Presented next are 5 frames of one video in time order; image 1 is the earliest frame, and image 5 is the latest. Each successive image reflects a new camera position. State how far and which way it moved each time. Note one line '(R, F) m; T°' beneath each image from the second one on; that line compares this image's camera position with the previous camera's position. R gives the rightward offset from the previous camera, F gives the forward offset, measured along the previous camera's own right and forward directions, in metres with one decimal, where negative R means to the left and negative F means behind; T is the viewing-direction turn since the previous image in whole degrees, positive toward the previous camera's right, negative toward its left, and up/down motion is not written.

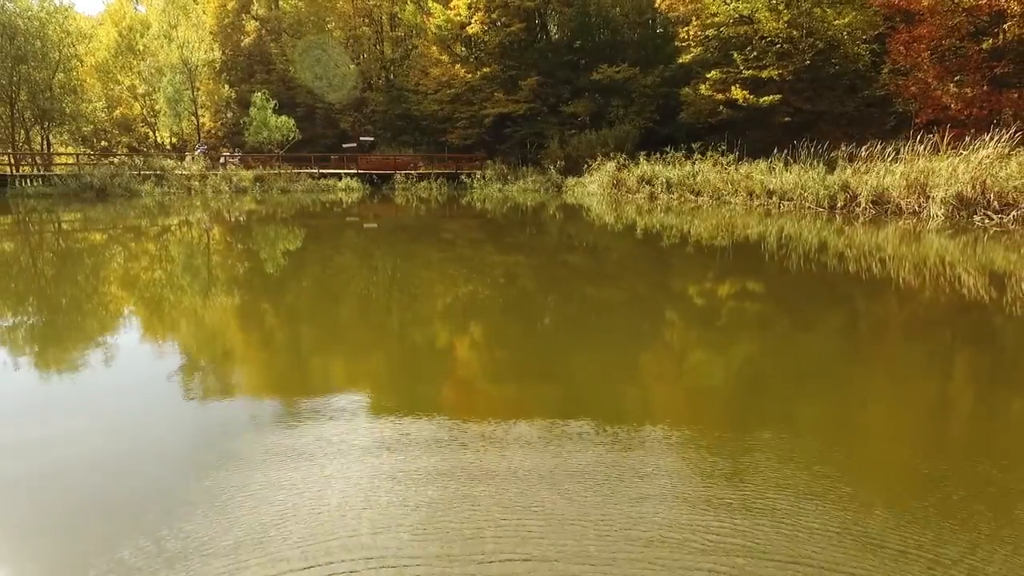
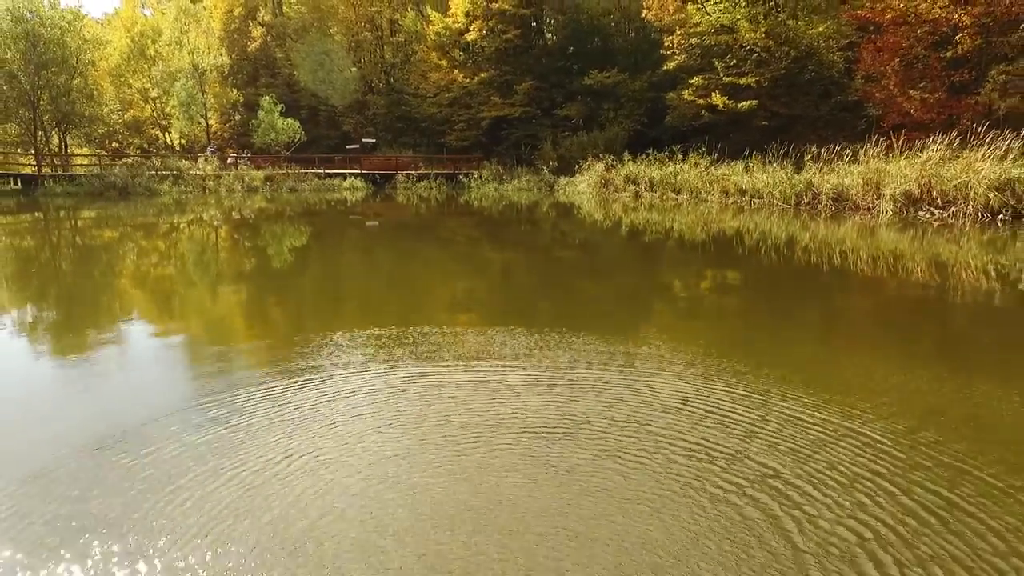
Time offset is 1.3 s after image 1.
(+0.1, -1.0) m; 0°
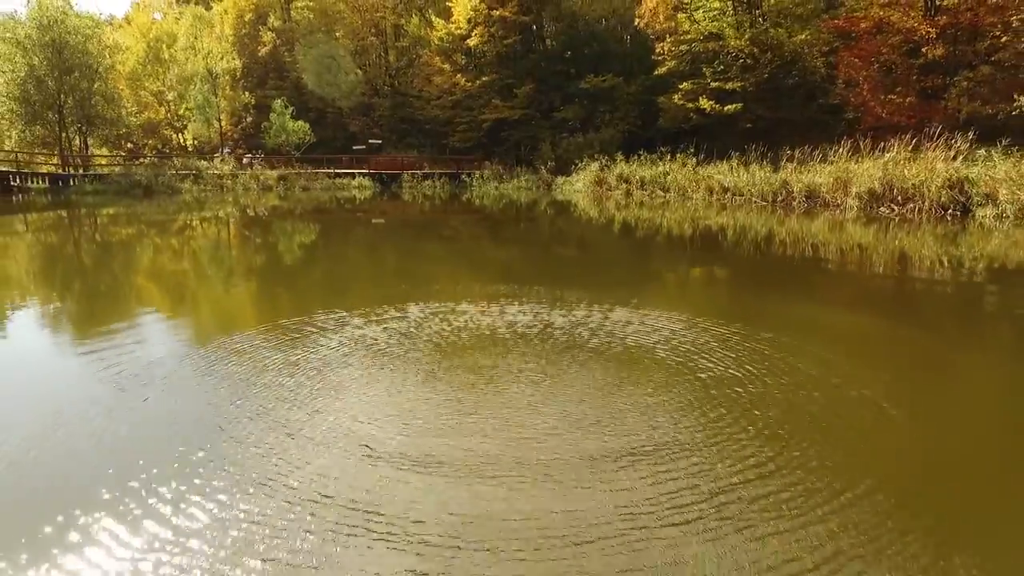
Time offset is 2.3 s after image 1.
(0.0, -1.0) m; 0°
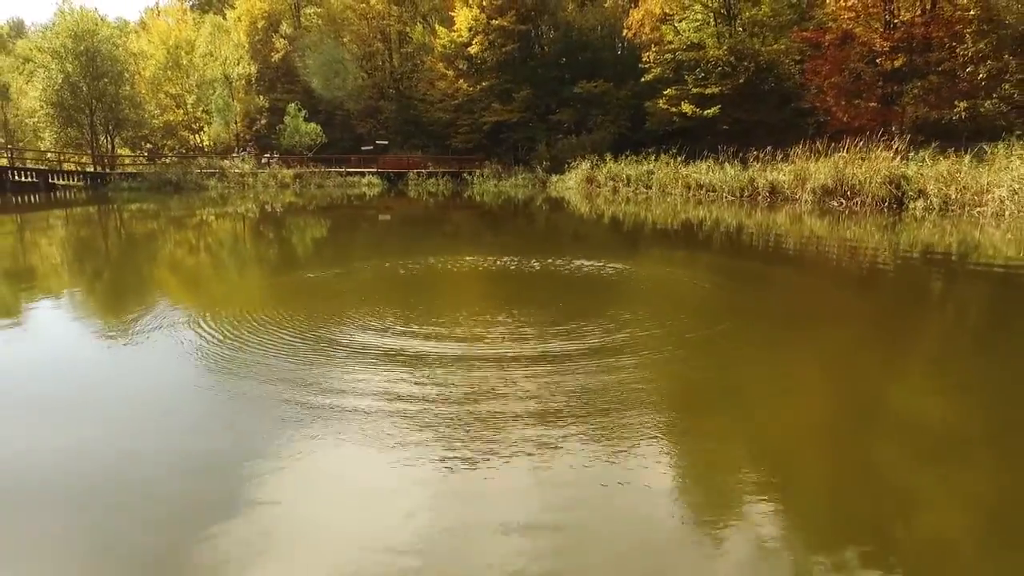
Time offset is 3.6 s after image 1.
(+0.1, -1.5) m; 0°
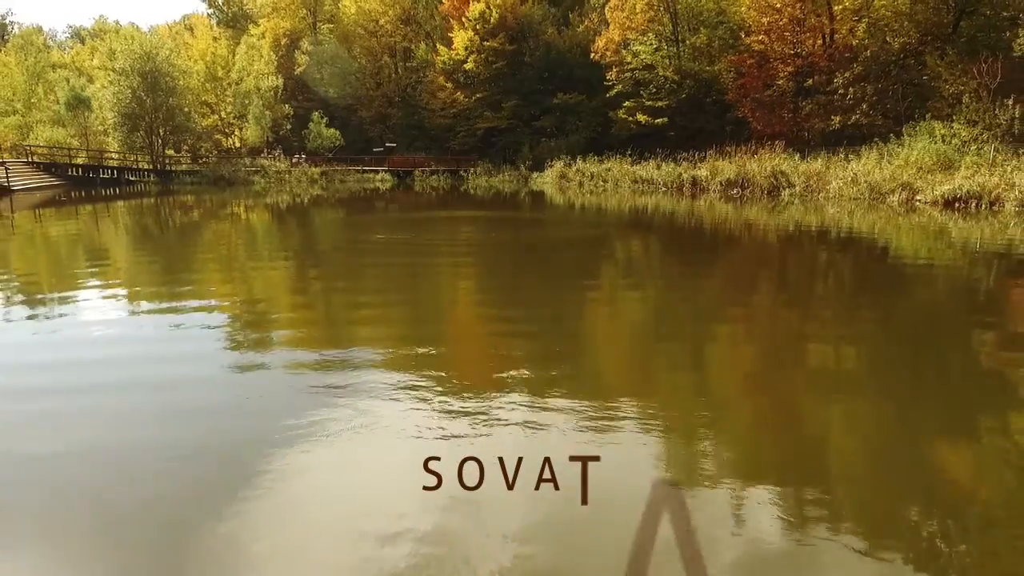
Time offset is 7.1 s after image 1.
(+0.4, -4.2) m; 0°
